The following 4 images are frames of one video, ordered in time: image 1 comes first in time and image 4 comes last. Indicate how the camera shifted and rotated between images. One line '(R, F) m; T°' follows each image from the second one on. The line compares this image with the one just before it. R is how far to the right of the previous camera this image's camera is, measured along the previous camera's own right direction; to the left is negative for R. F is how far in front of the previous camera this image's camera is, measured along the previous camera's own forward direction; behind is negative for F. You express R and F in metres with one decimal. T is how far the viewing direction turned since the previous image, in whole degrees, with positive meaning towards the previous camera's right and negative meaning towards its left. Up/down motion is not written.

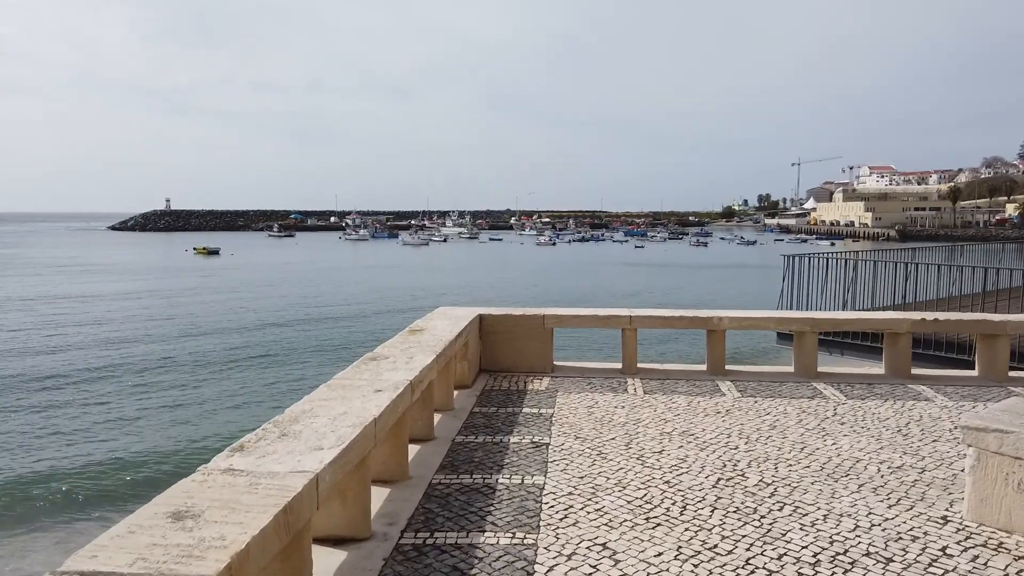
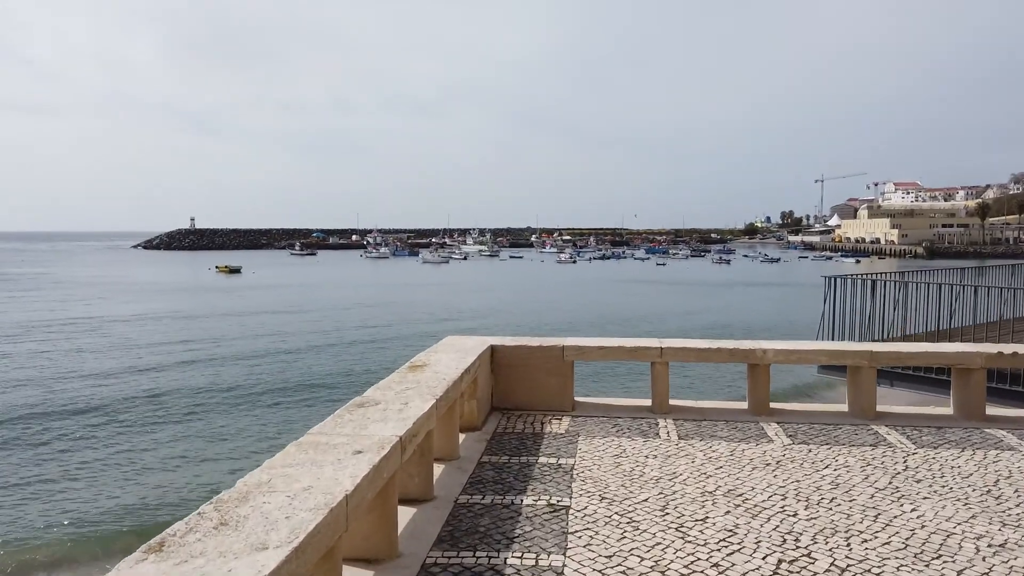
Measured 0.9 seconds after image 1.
(0.0, +0.8) m; -2°
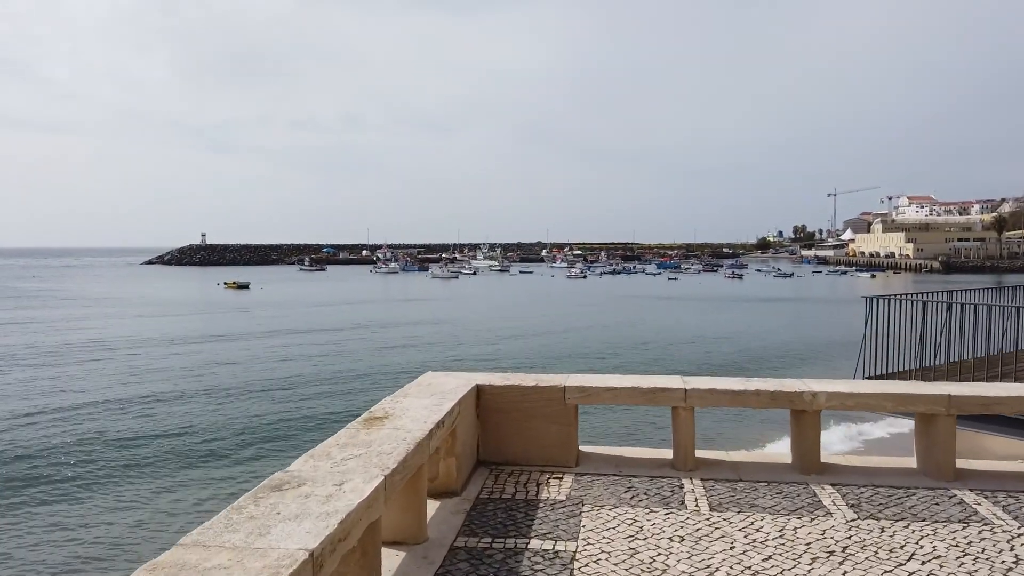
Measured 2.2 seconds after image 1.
(+0.2, +1.2) m; -1°
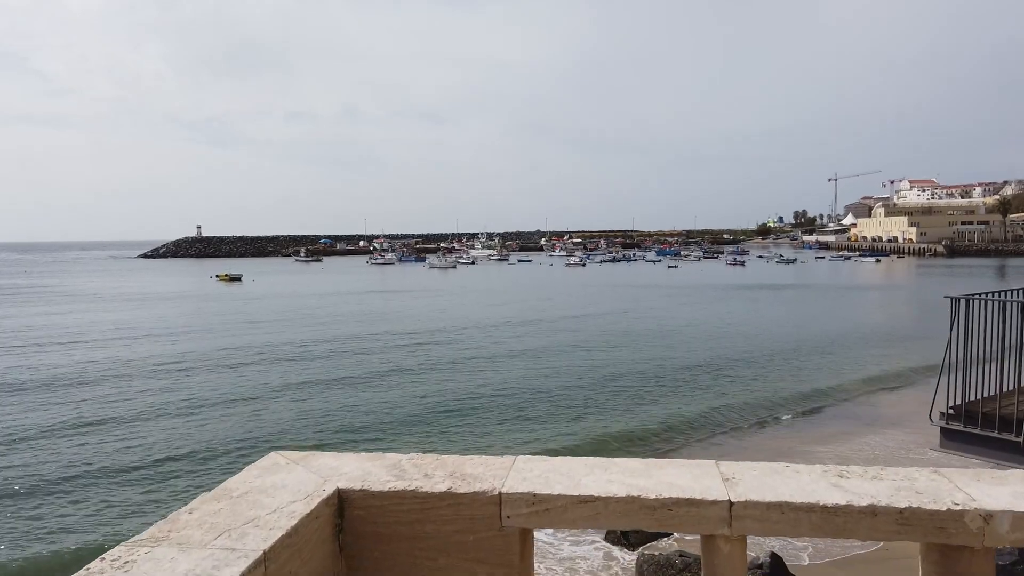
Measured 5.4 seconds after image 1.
(+0.5, +2.6) m; 0°
